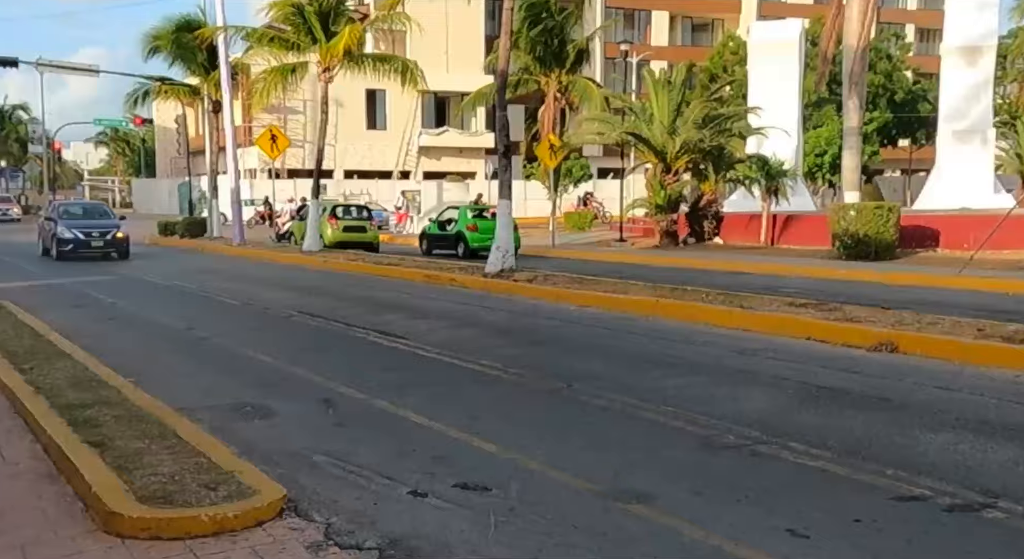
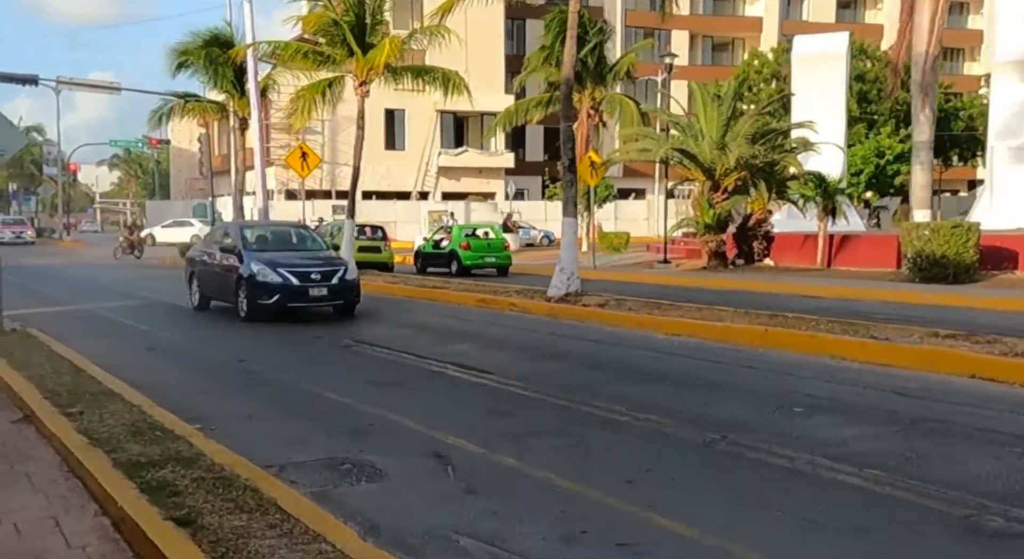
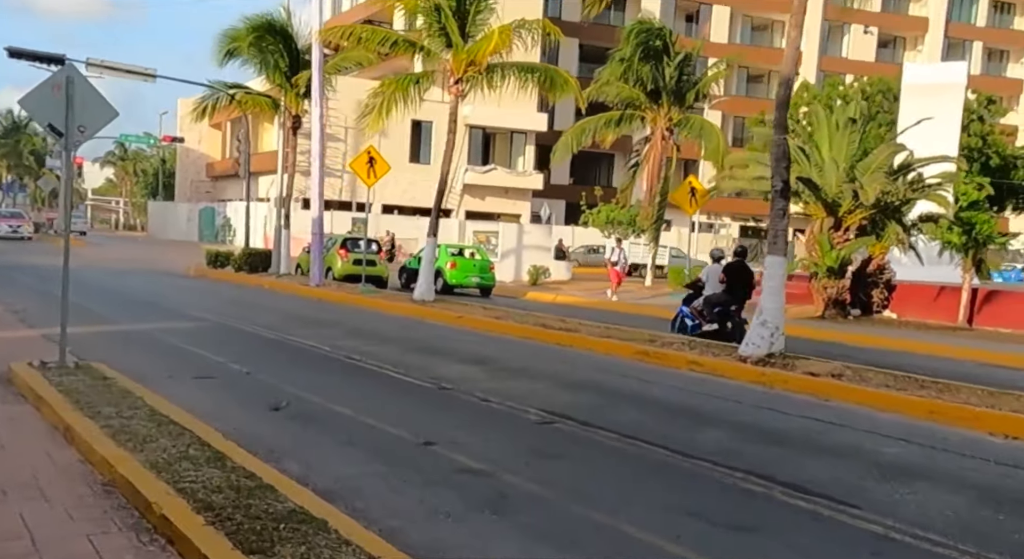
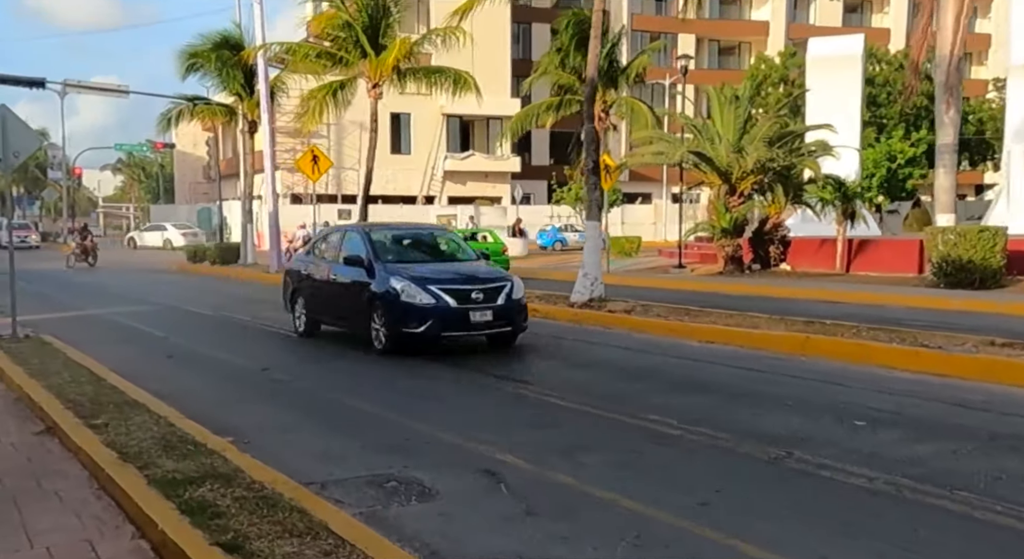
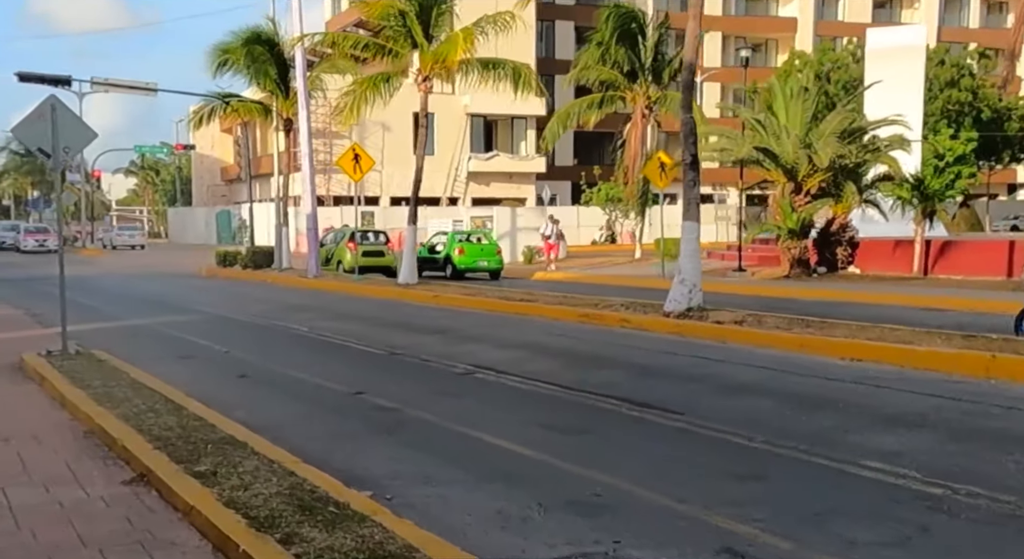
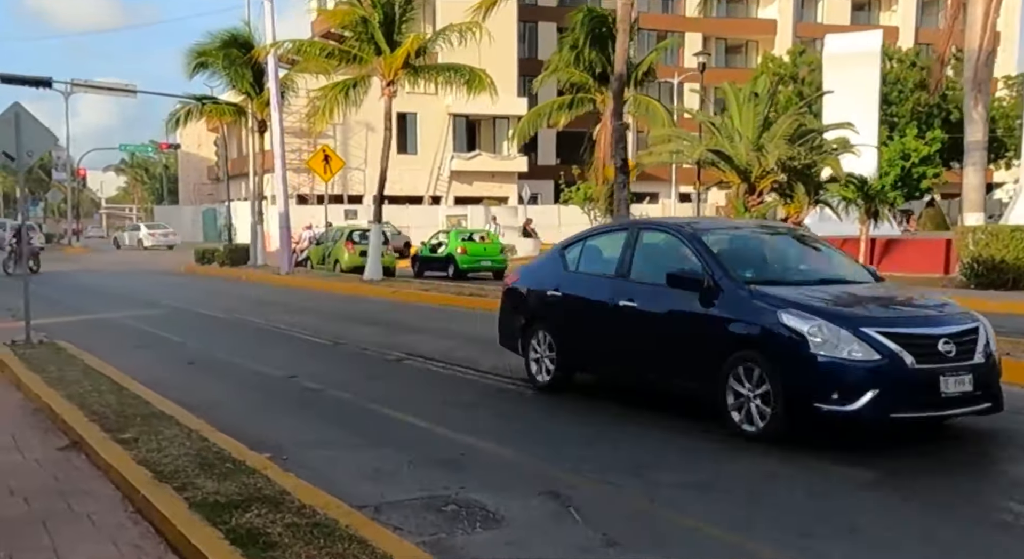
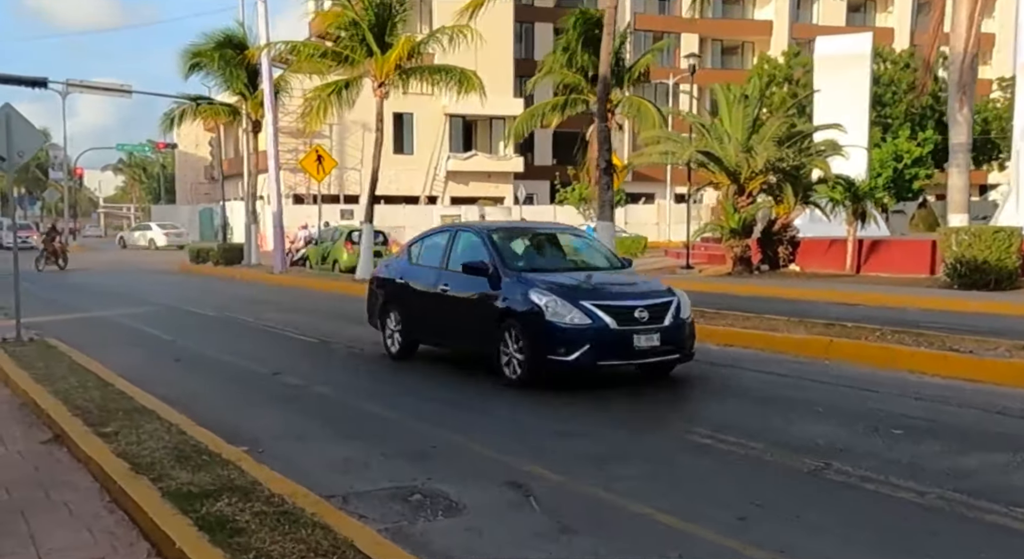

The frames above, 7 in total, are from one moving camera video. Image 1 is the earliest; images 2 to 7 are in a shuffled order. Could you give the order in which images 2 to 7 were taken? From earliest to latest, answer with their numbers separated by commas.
2, 4, 7, 6, 5, 3
